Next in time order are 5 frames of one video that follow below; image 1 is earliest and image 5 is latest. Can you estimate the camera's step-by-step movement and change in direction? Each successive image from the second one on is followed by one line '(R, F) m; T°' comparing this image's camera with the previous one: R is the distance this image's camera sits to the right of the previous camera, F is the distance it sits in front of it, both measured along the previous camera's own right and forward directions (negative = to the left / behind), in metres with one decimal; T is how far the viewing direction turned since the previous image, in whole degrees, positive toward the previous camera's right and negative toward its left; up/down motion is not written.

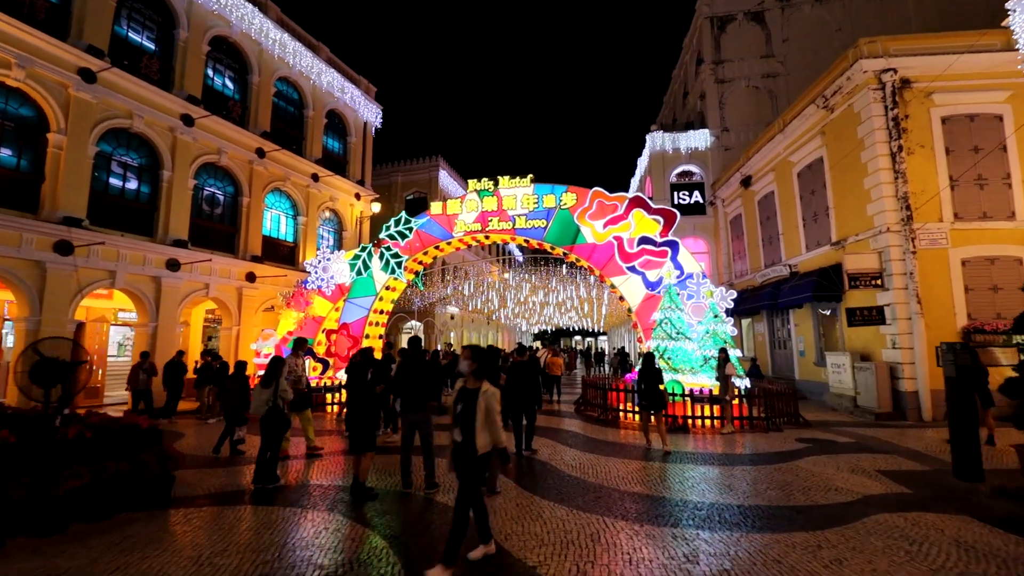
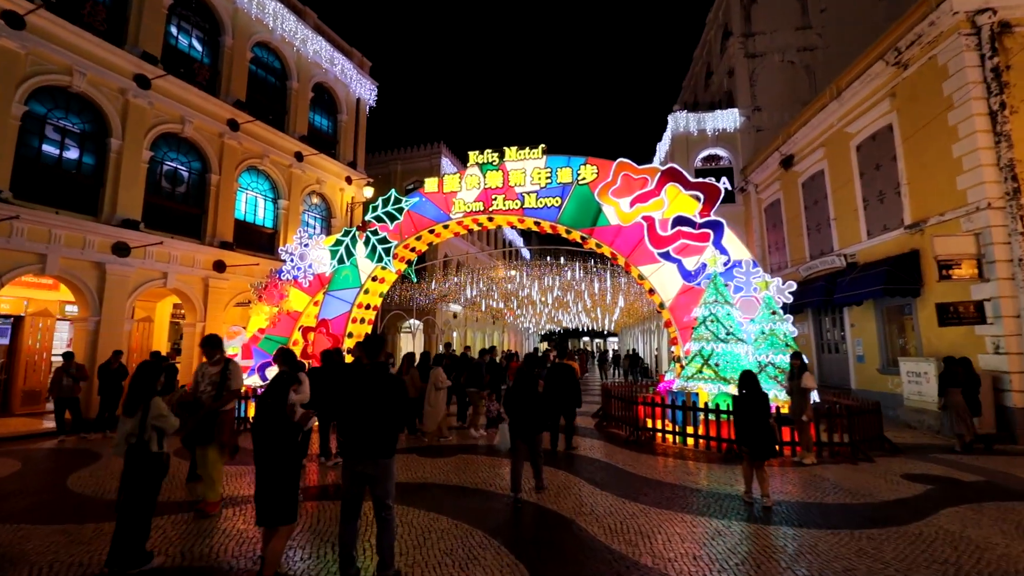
(0.0, +2.1) m; -1°
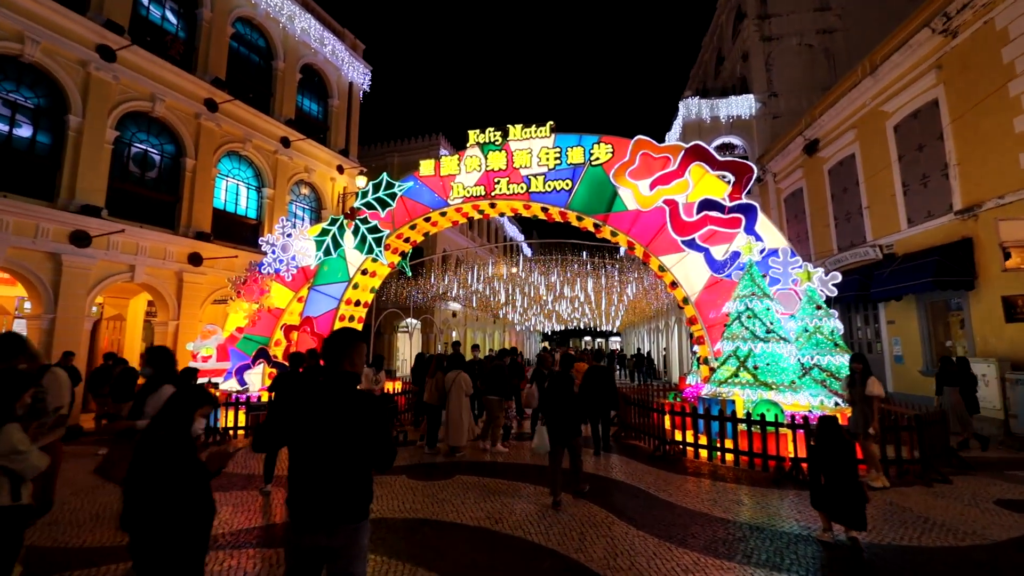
(-0.1, +1.1) m; 0°
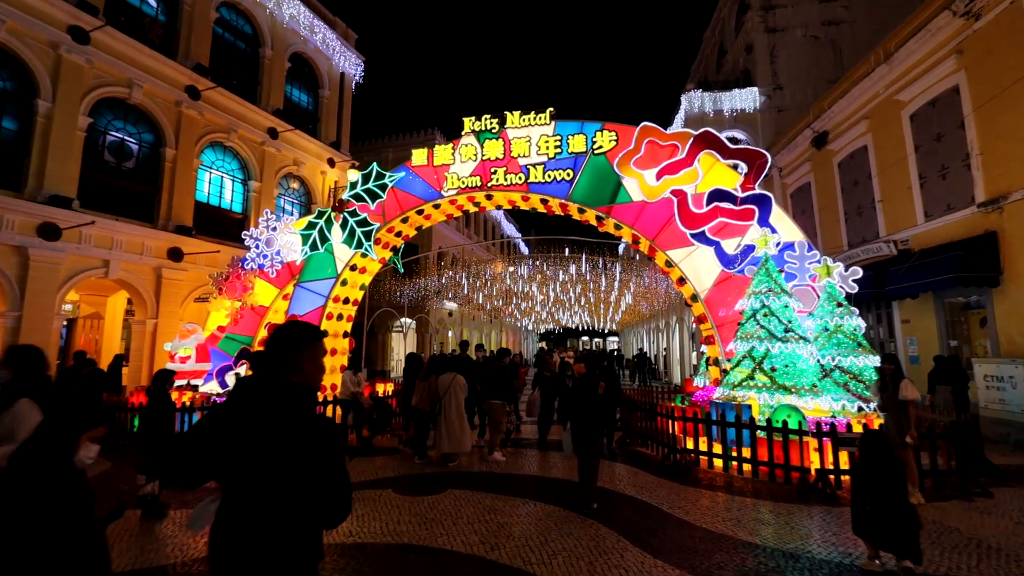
(0.0, +0.6) m; 0°
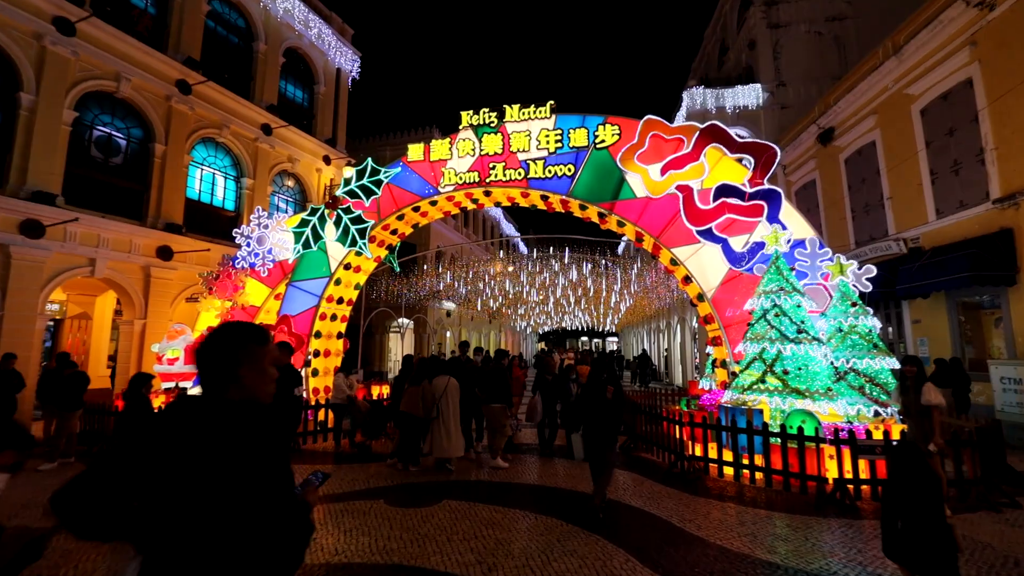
(0.0, +0.3) m; 0°
